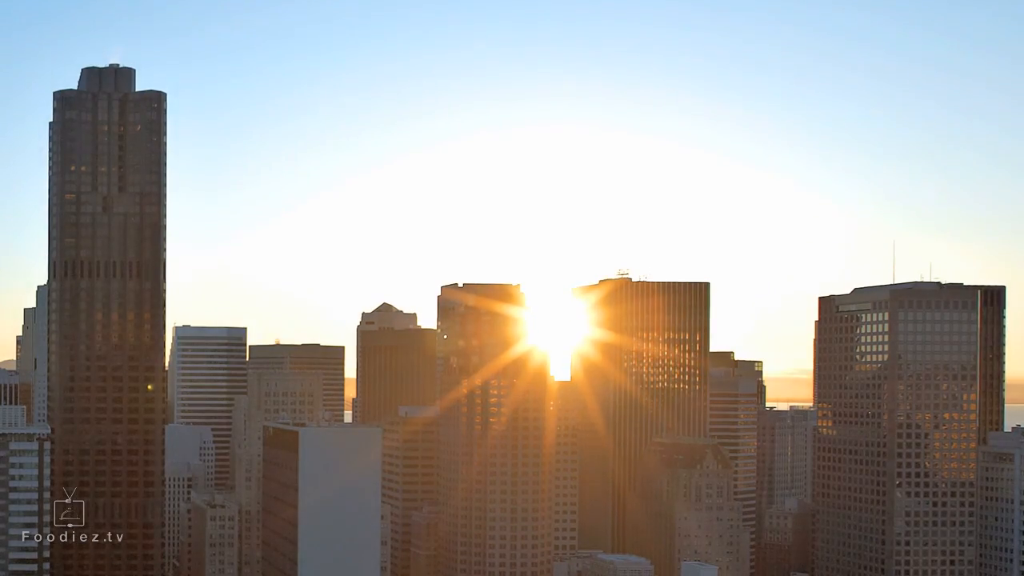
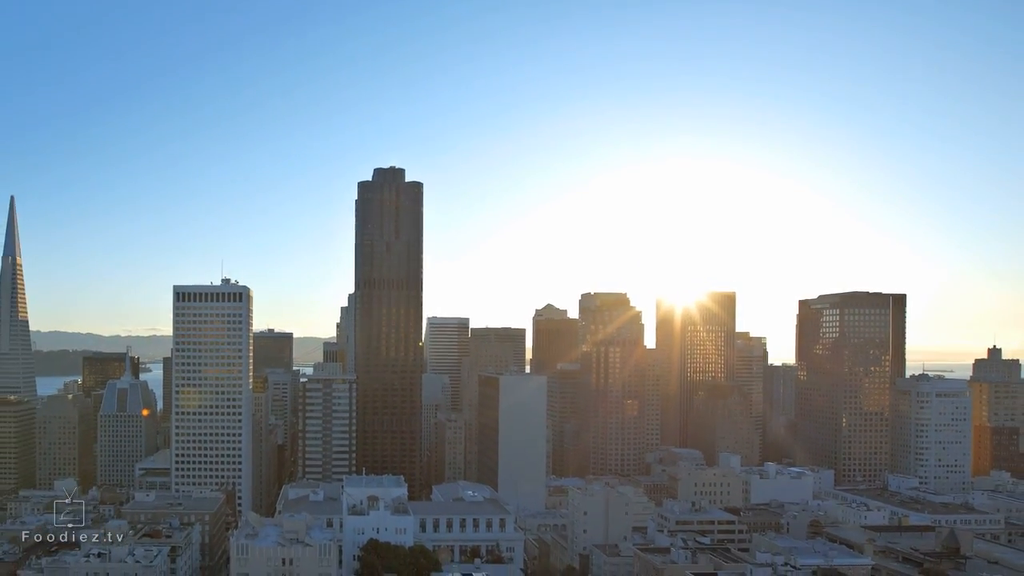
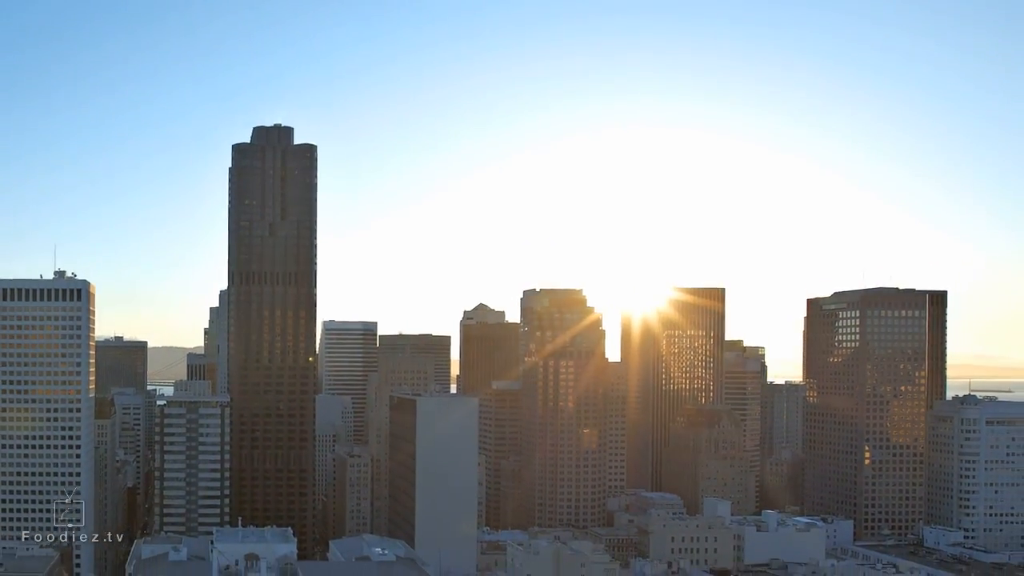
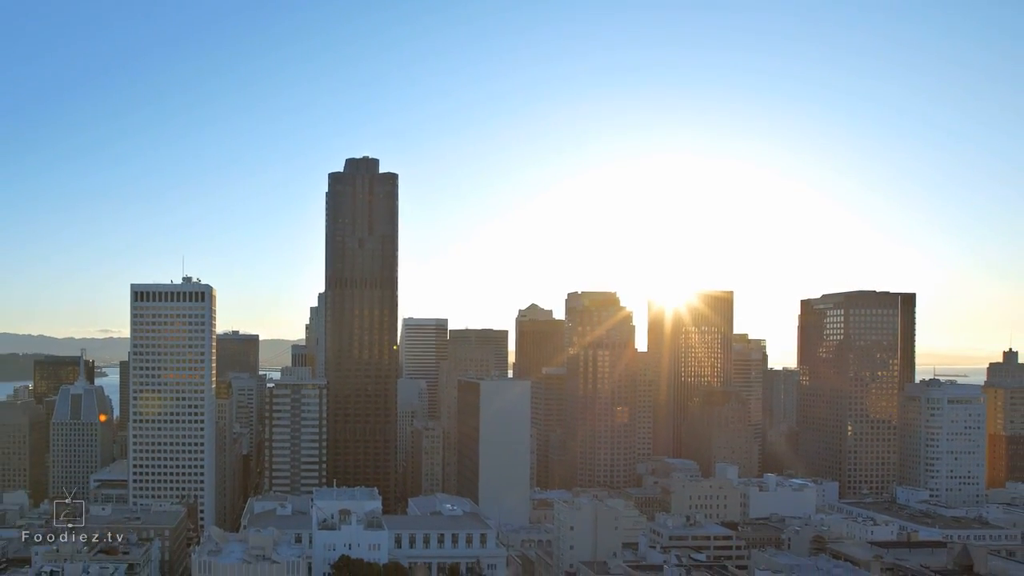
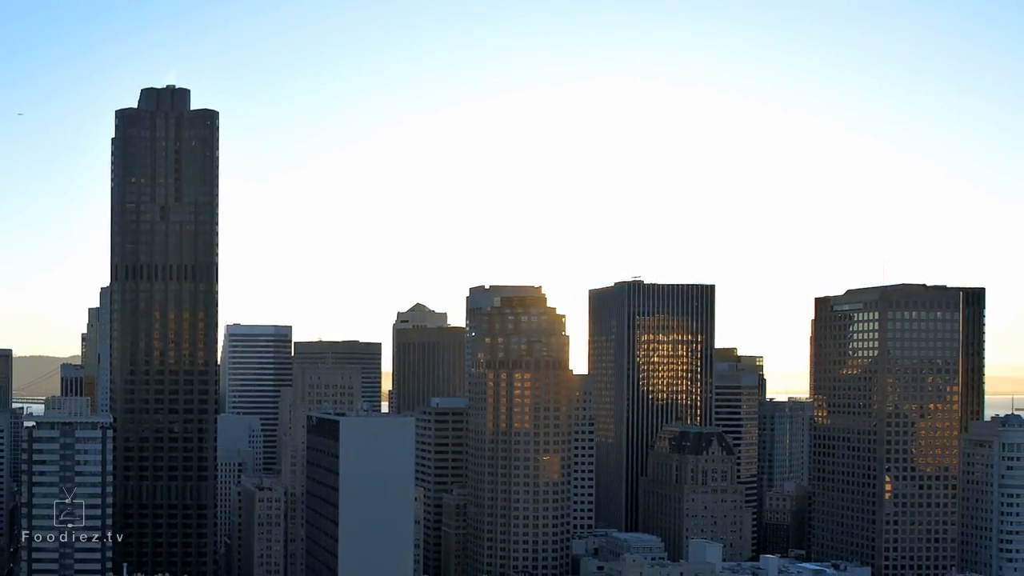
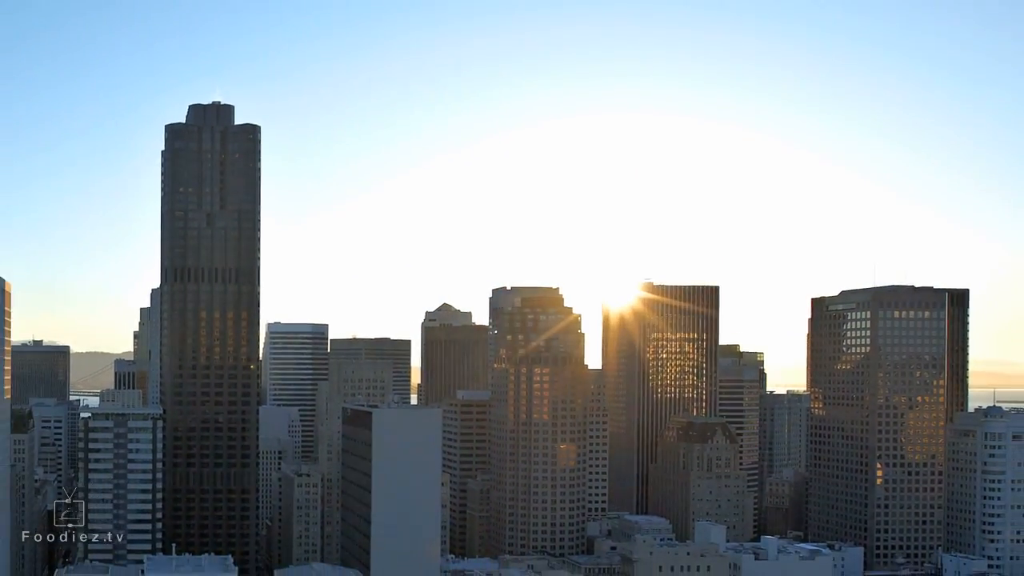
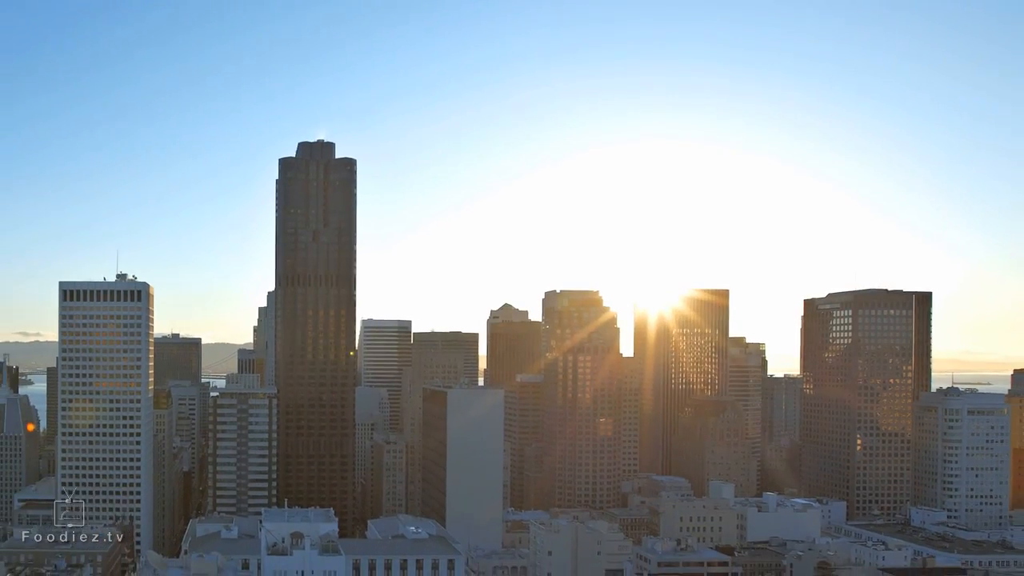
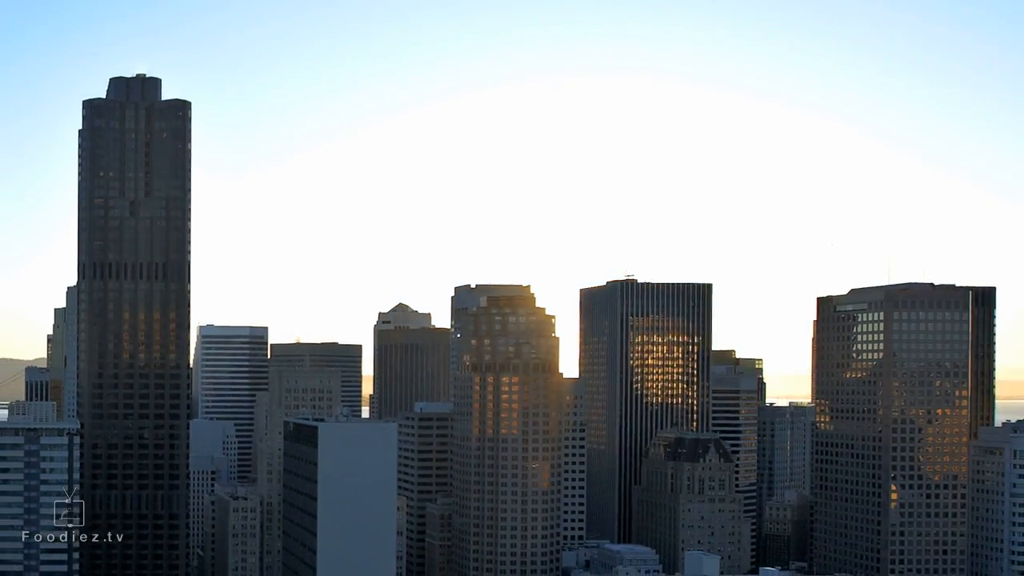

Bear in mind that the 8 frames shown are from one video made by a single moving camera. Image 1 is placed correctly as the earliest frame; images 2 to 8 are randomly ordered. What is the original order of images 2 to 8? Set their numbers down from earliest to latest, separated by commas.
8, 5, 6, 3, 7, 4, 2
